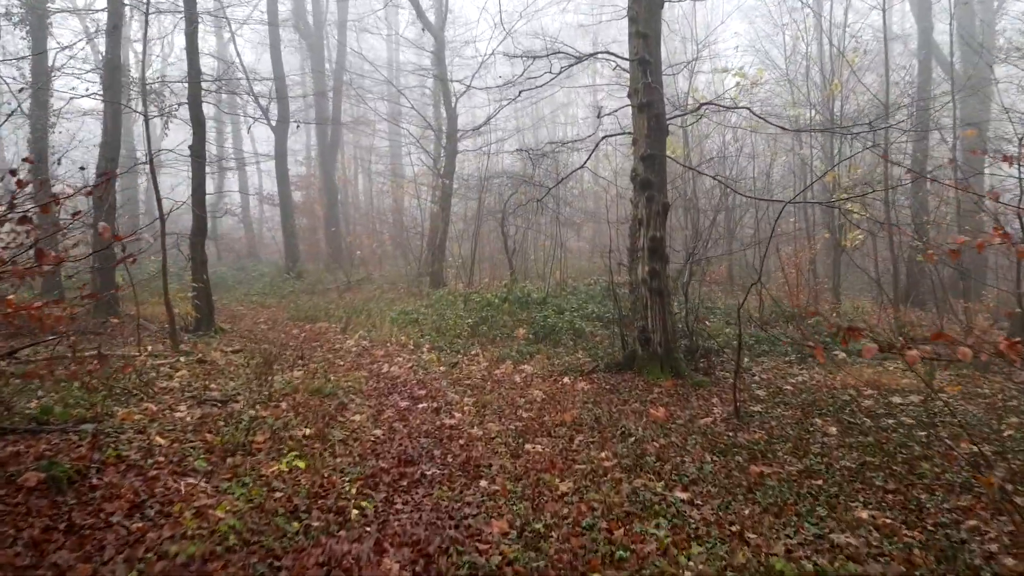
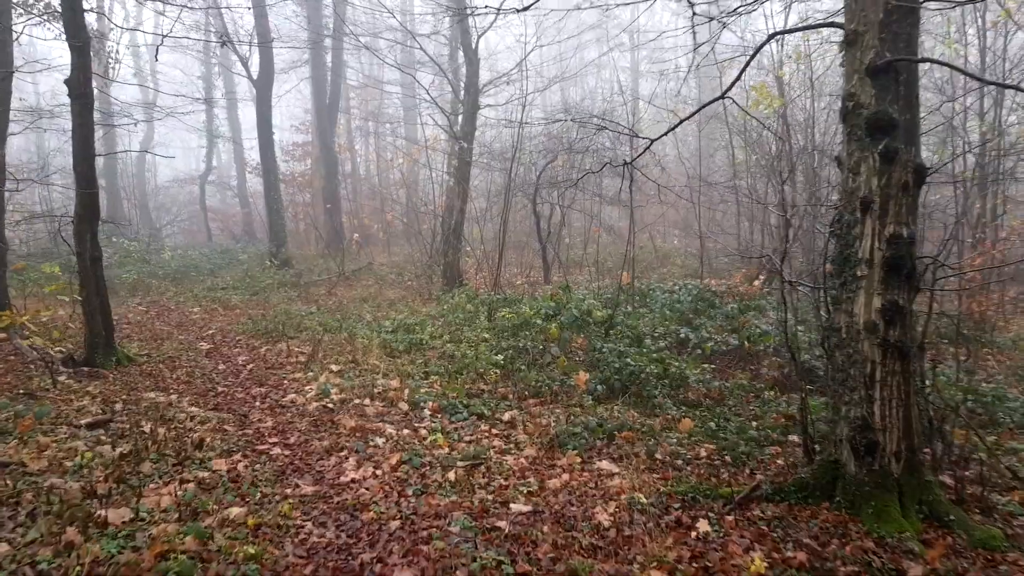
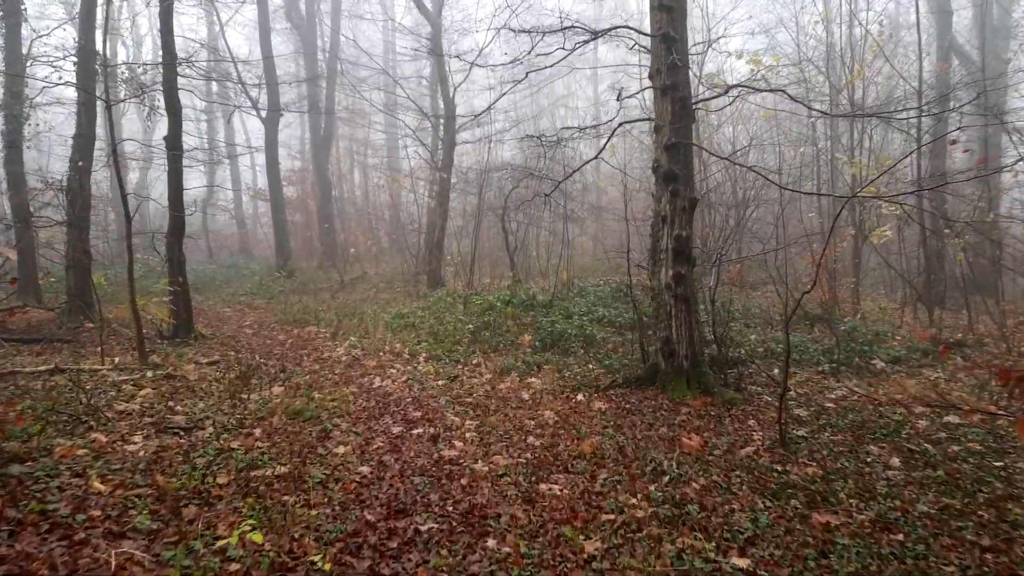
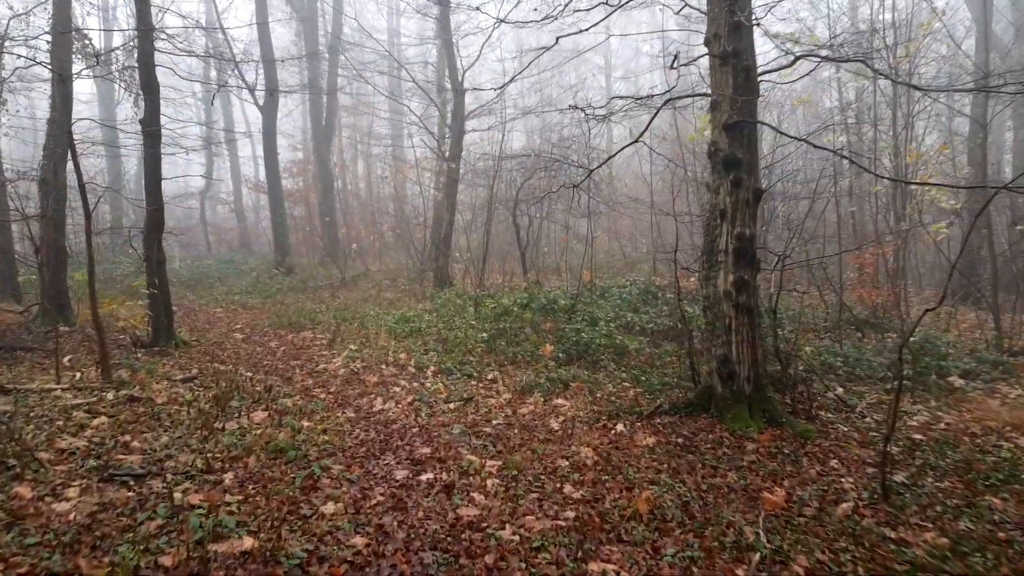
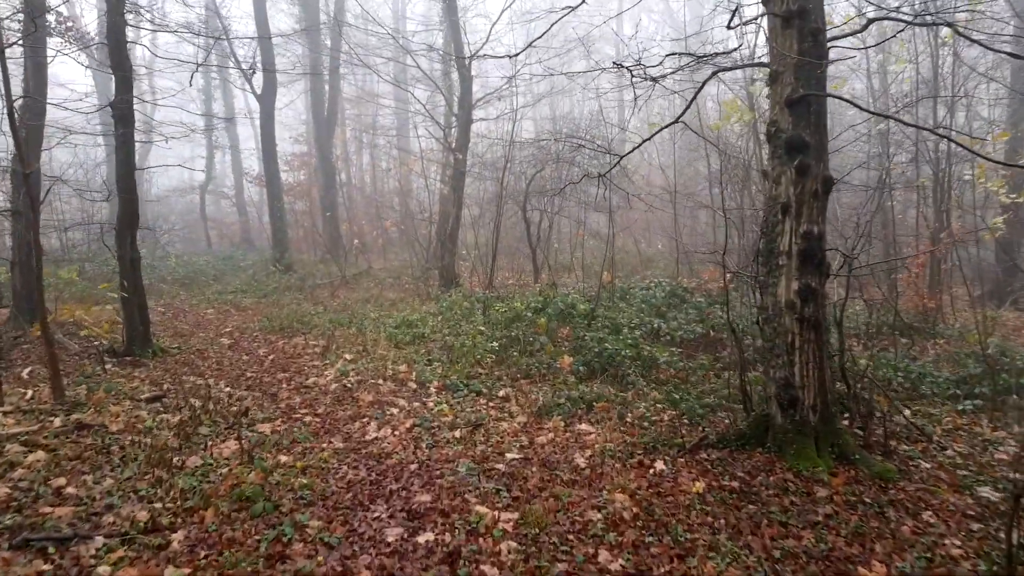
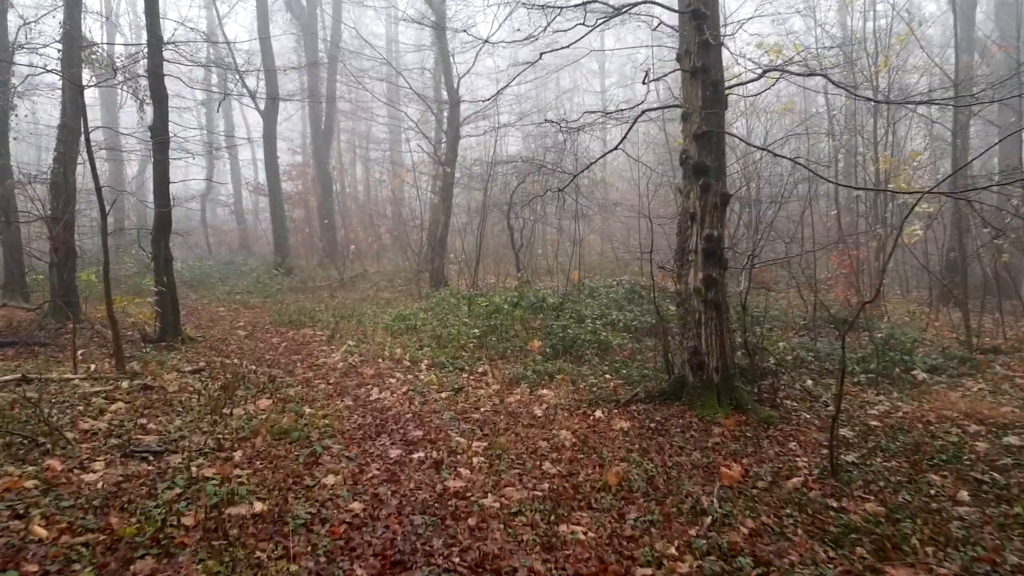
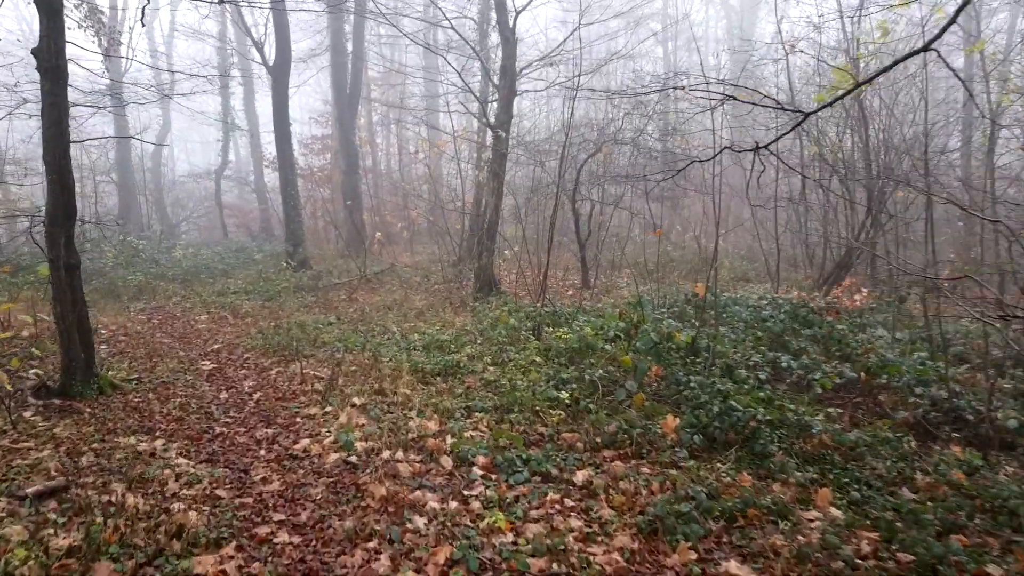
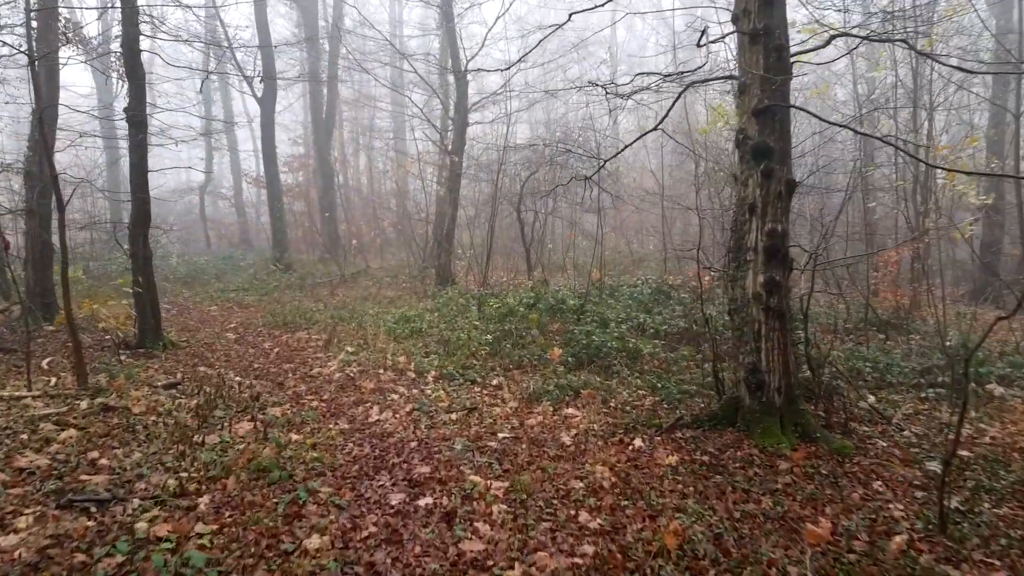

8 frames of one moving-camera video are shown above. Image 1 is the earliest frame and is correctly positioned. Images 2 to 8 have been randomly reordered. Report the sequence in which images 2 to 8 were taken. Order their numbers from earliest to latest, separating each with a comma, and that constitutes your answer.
3, 6, 4, 8, 5, 2, 7
